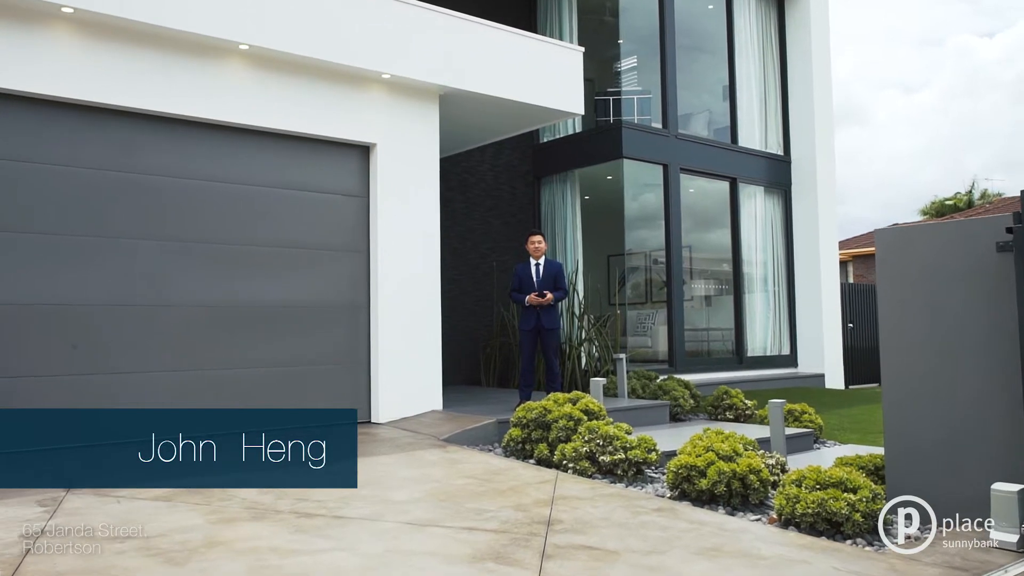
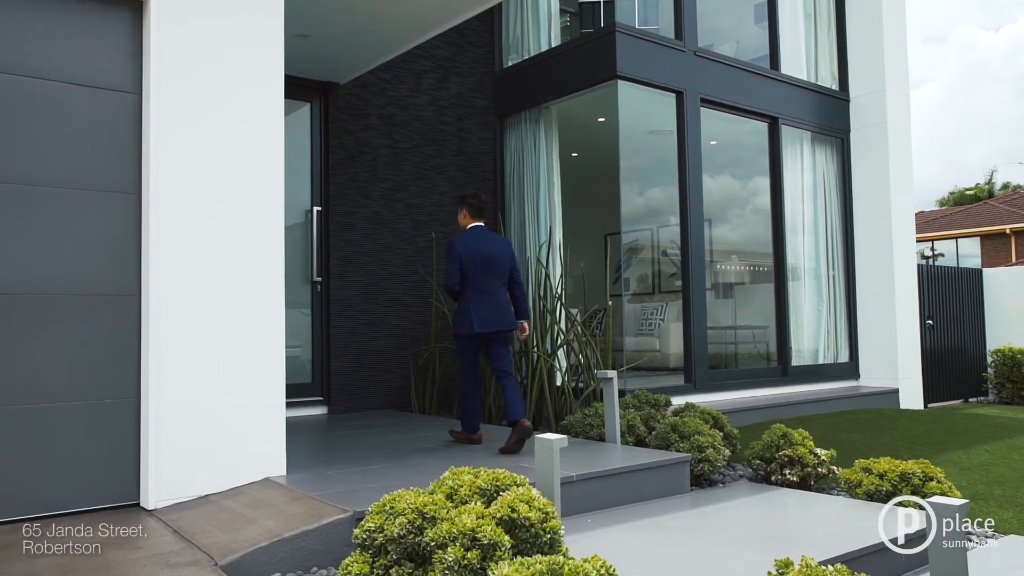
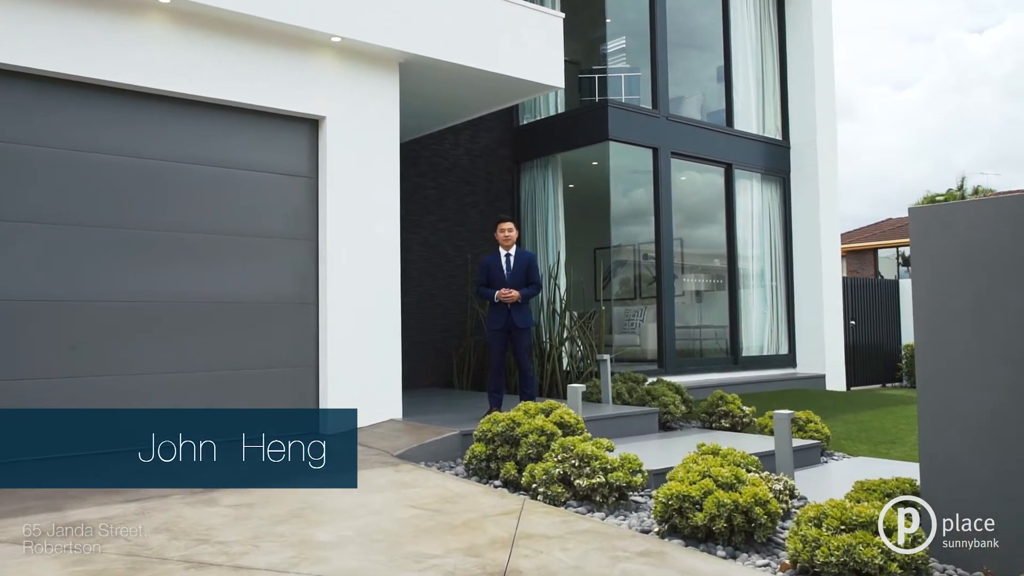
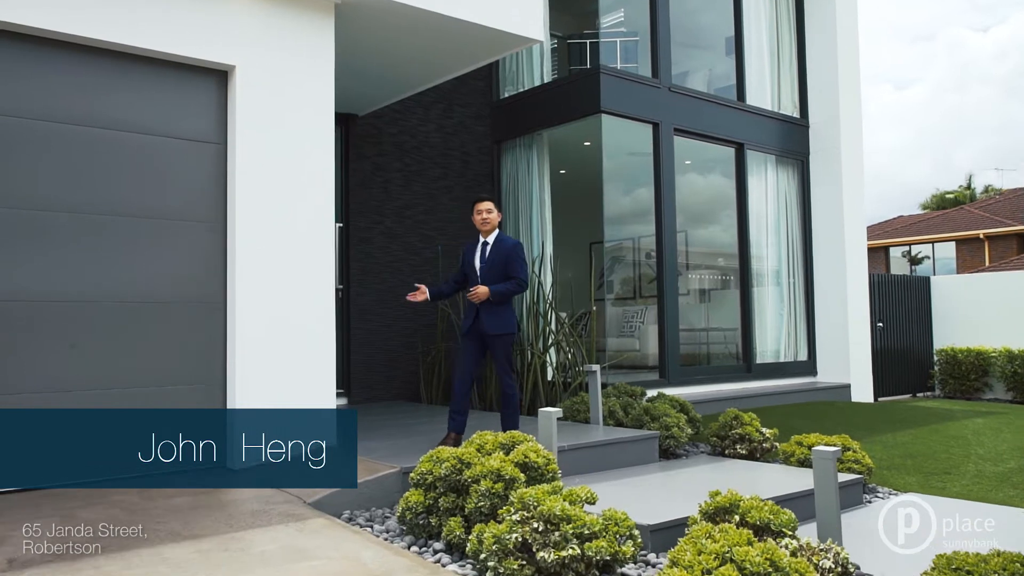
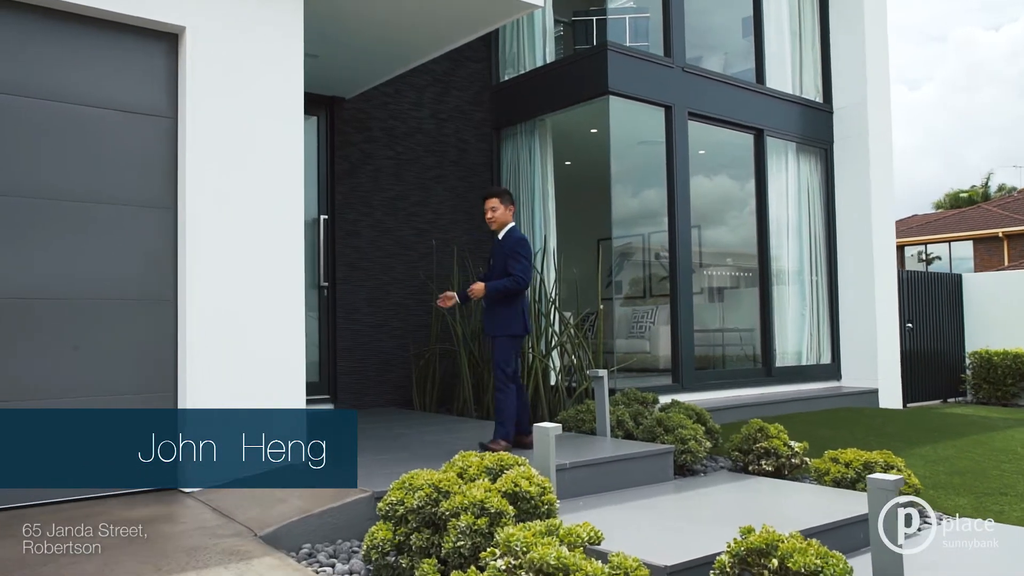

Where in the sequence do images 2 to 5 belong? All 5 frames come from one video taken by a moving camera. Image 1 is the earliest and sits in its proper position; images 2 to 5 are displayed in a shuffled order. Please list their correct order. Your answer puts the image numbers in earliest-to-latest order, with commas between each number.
3, 4, 5, 2
